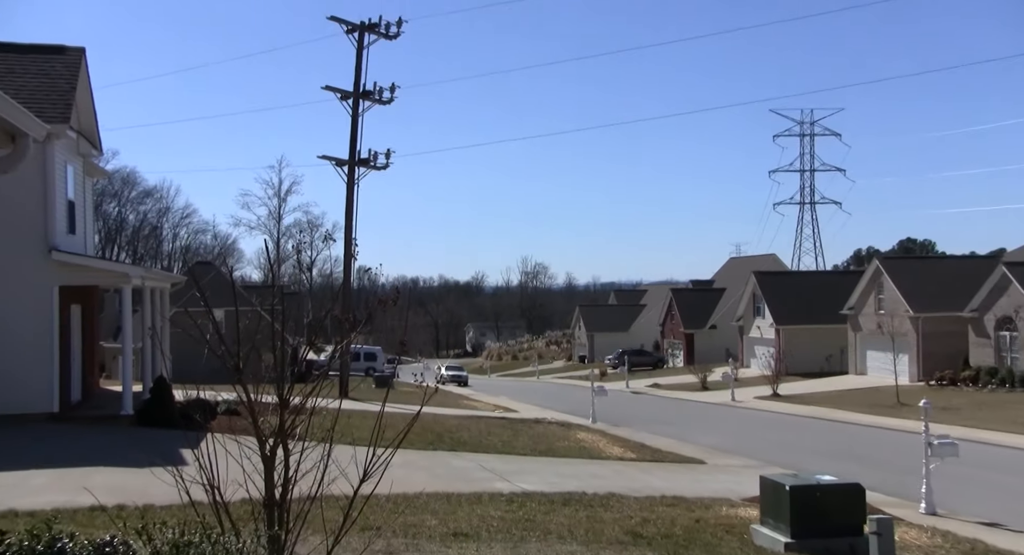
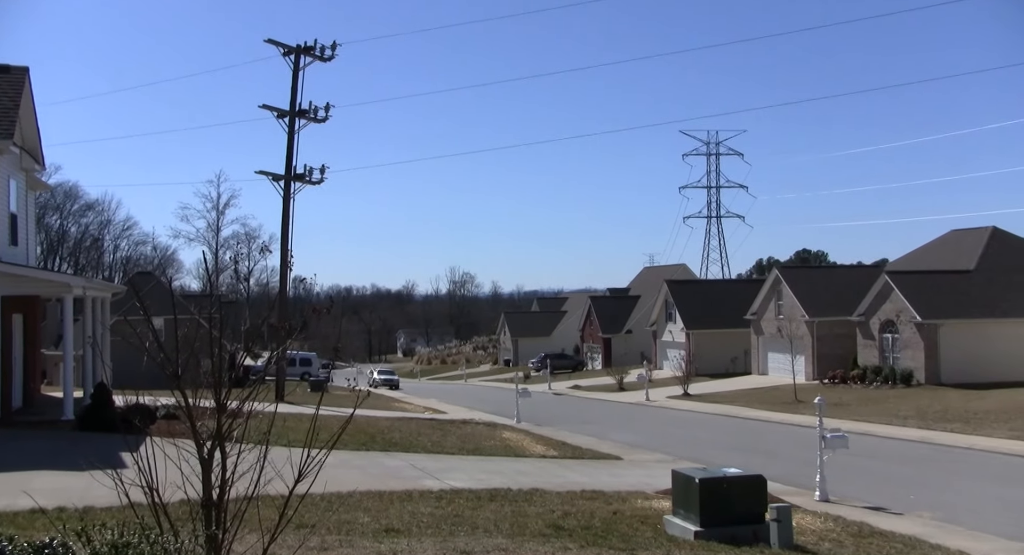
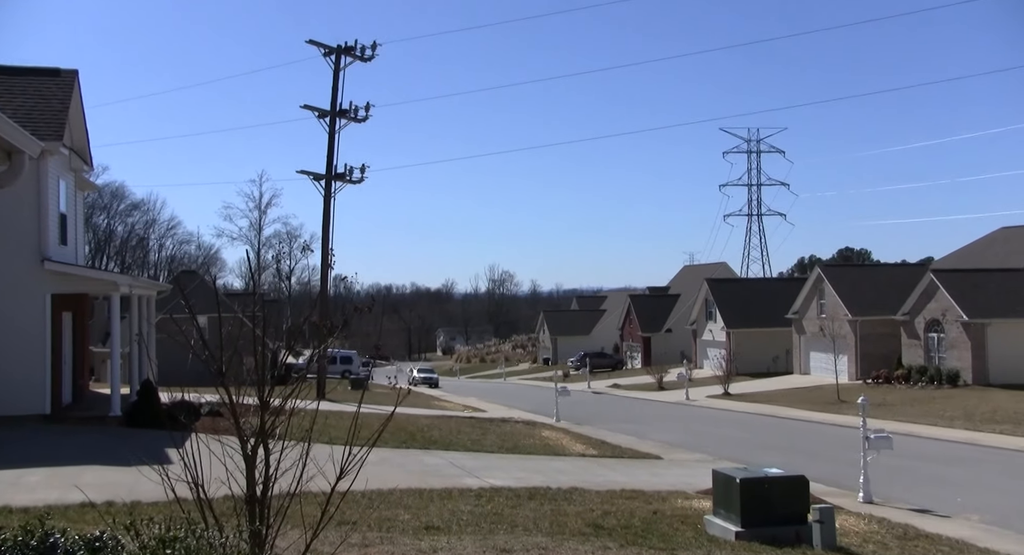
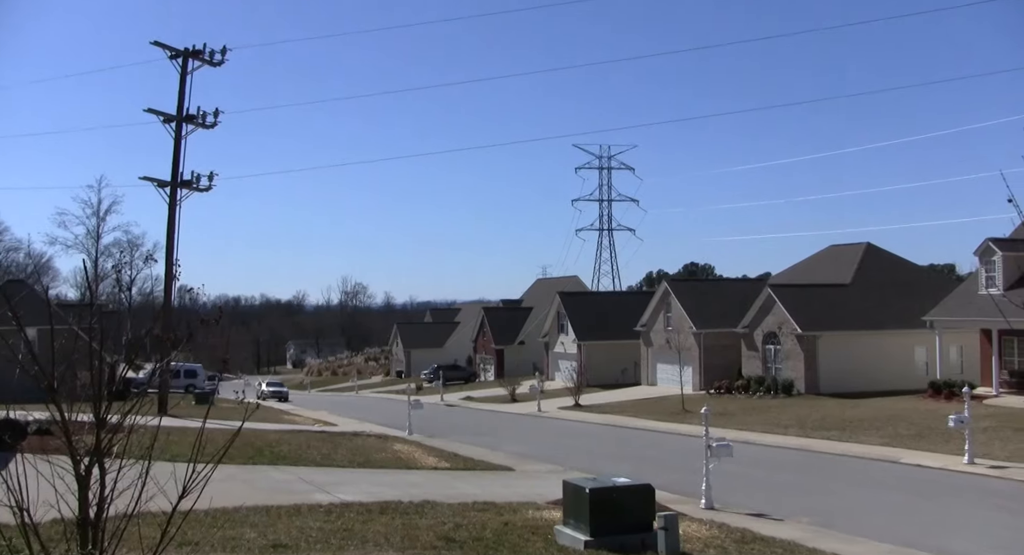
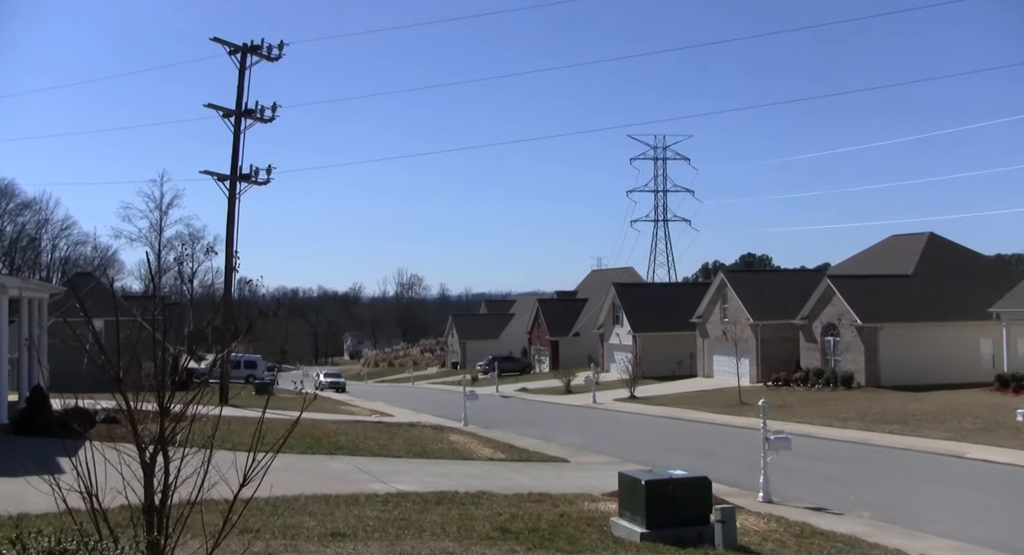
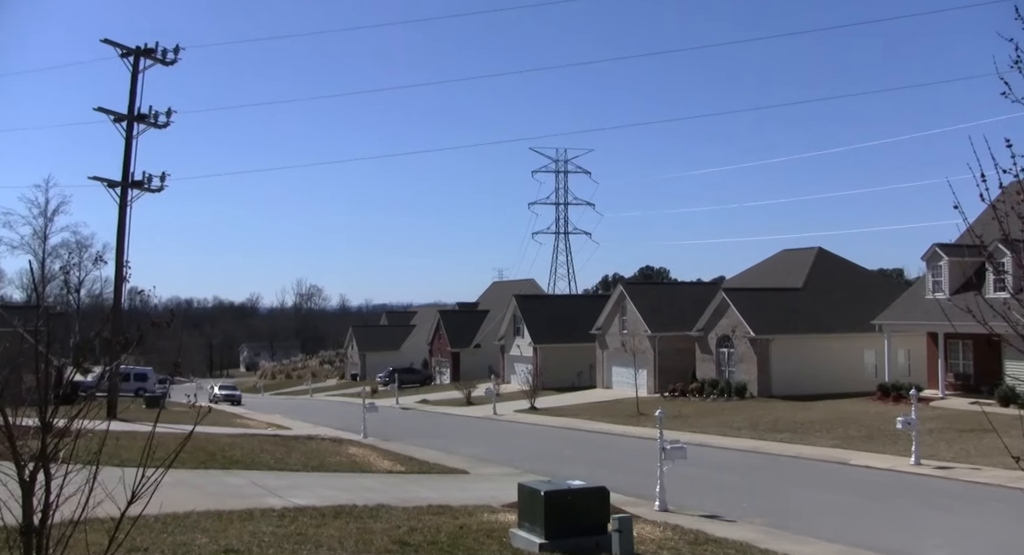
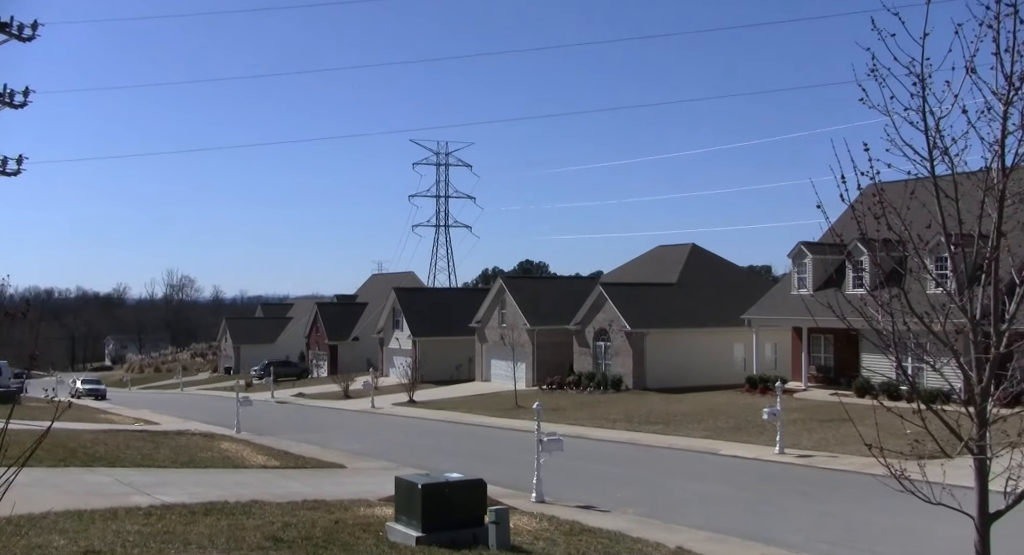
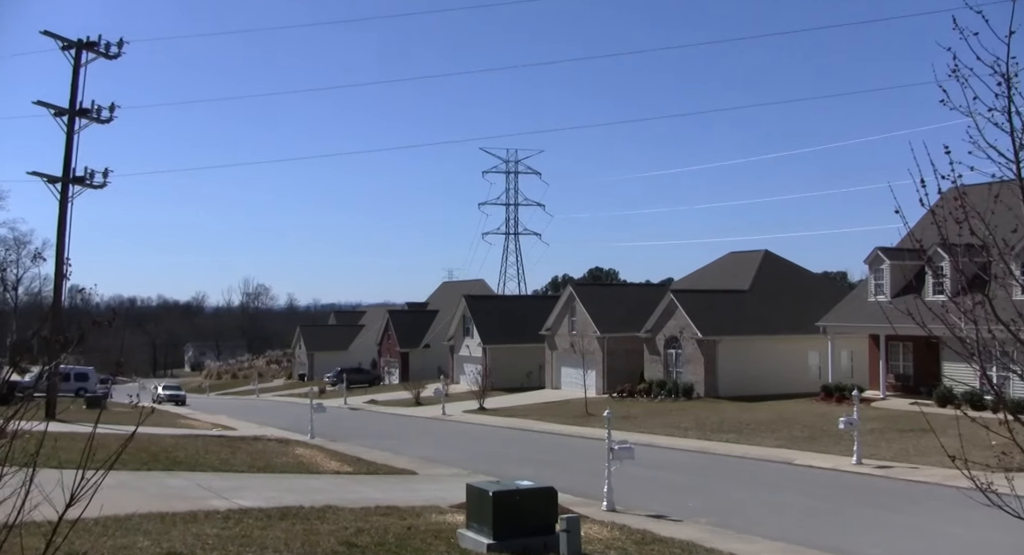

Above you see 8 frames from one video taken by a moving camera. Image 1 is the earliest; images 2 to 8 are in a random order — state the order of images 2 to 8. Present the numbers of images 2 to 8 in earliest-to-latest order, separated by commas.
3, 2, 5, 4, 6, 8, 7
